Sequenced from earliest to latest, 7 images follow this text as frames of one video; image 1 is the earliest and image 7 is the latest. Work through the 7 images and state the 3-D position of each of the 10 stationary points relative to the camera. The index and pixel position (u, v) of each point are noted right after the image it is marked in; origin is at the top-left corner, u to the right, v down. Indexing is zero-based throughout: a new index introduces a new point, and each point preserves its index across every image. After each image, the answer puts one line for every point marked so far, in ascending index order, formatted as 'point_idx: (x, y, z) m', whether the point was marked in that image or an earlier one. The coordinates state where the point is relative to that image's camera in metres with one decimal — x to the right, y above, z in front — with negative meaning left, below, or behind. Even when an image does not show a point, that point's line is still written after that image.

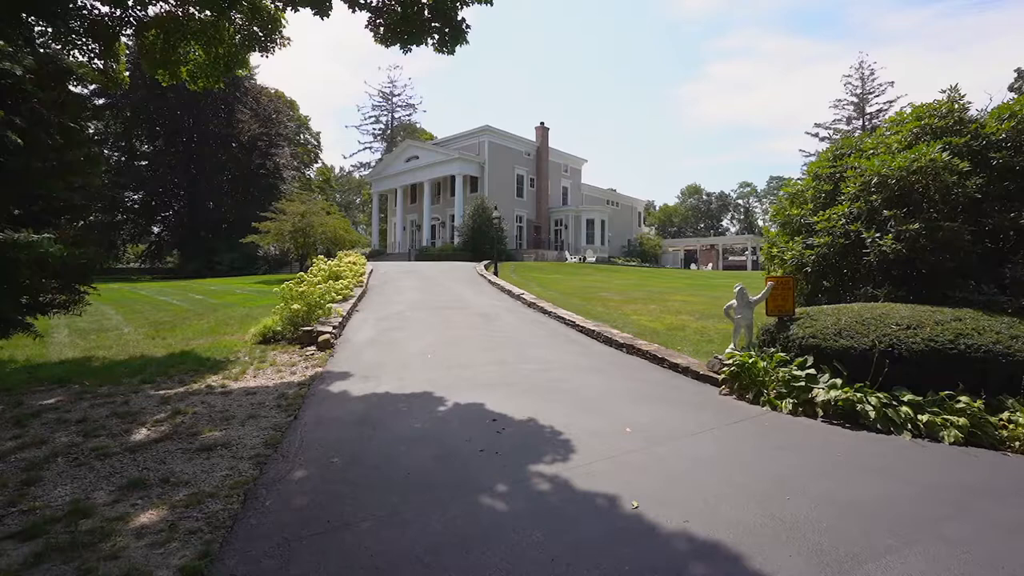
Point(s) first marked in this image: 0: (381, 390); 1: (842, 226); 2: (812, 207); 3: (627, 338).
0: (-1.3, -1.1, +5.9) m
1: (+4.3, +0.8, +7.4) m
2: (+4.4, +1.2, +8.5) m
3: (+1.7, -0.8, +8.6) m
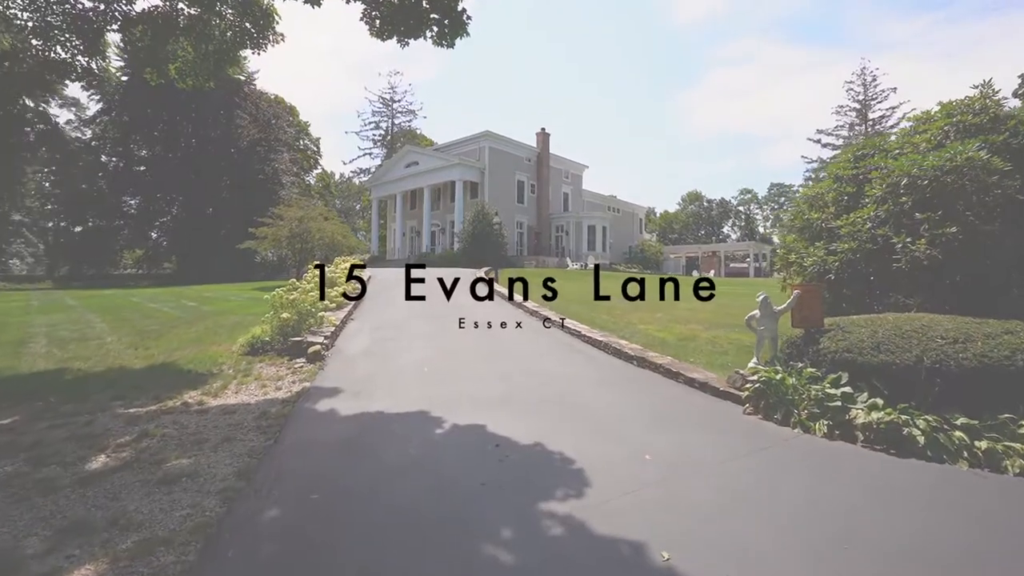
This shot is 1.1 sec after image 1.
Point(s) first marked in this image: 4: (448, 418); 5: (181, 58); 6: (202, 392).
0: (-1.3, -1.1, +5.4) m
1: (+4.3, +0.7, +7.0) m
2: (+4.5, +1.1, +8.0) m
3: (+1.8, -0.9, +8.1) m
4: (-0.6, -1.2, +5.1) m
5: (-5.2, +3.6, +9.1) m
6: (-3.2, -1.1, +6.0) m
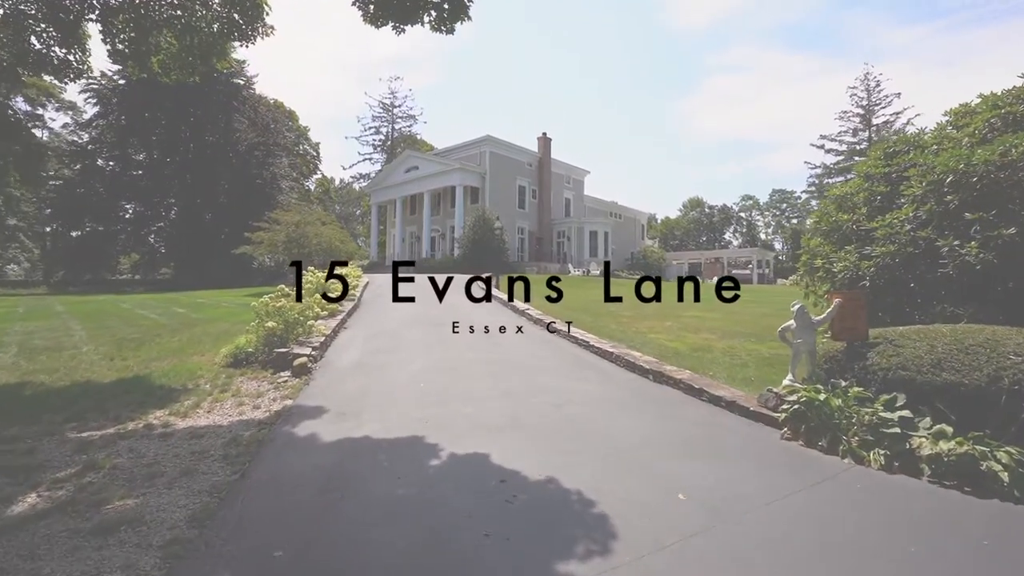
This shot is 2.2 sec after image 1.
0: (-1.3, -1.2, +4.7) m
1: (+4.4, +0.6, +6.3) m
2: (+4.5, +1.0, +7.3) m
3: (+1.8, -1.0, +7.4) m
4: (-0.5, -1.2, +4.4) m
5: (-5.1, +3.5, +8.5) m
6: (-3.2, -1.2, +5.3) m
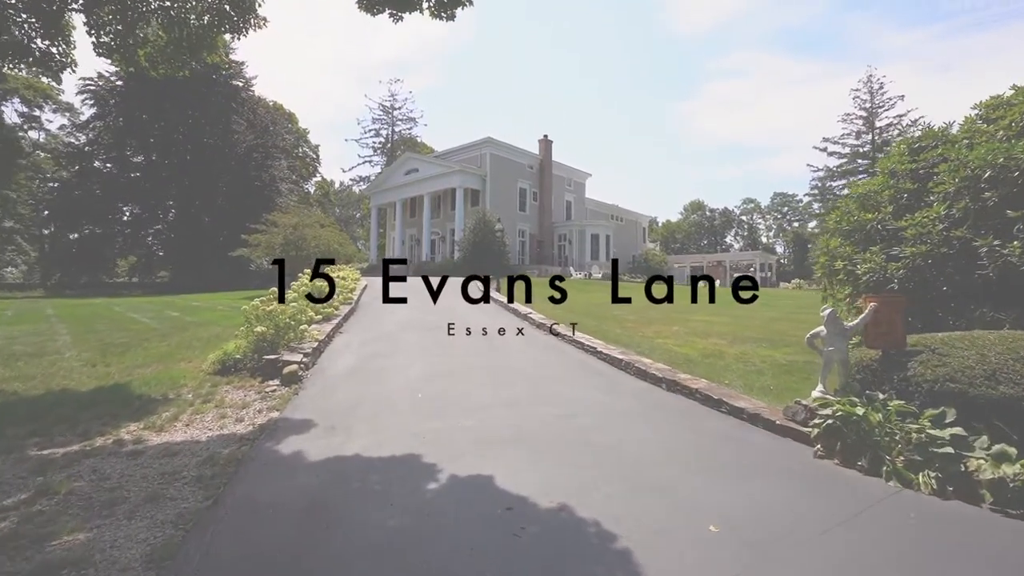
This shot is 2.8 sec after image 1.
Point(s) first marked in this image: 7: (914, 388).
0: (-1.2, -1.2, +4.3) m
1: (+4.4, +0.6, +5.9) m
2: (+4.6, +0.9, +6.9) m
3: (+1.9, -1.0, +7.0) m
4: (-0.5, -1.2, +4.0) m
5: (-5.1, +3.5, +8.1) m
6: (-3.1, -1.2, +4.9) m
7: (+3.0, -0.8, +4.3) m
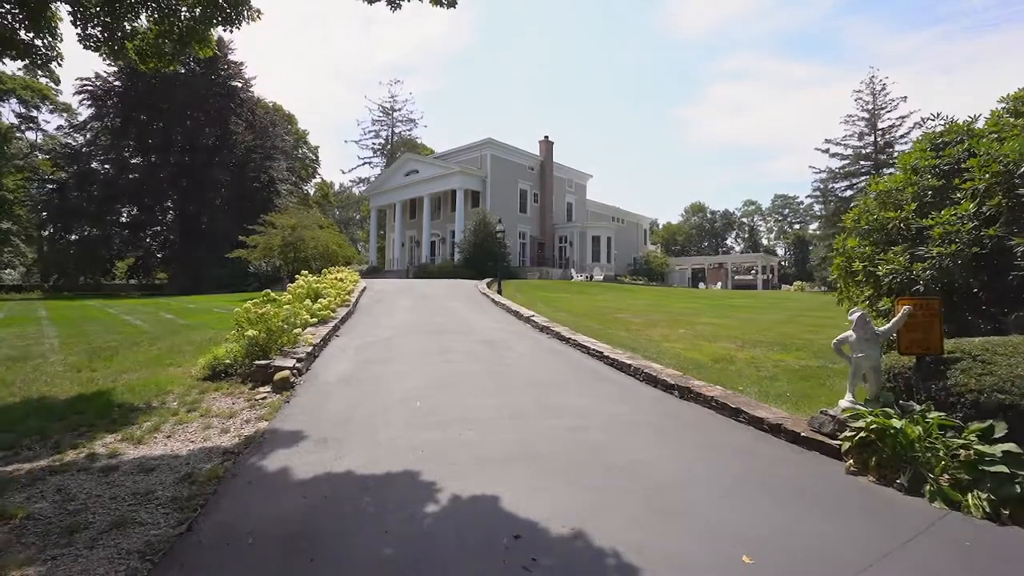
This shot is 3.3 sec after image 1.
0: (-1.2, -1.2, +3.9) m
1: (+4.5, +0.6, +5.6) m
2: (+4.6, +0.9, +6.6) m
3: (+1.9, -1.0, +6.6) m
4: (-0.4, -1.3, +3.7) m
5: (-5.0, +3.5, +7.7) m
6: (-3.1, -1.2, +4.5) m
7: (+3.1, -0.8, +4.0) m
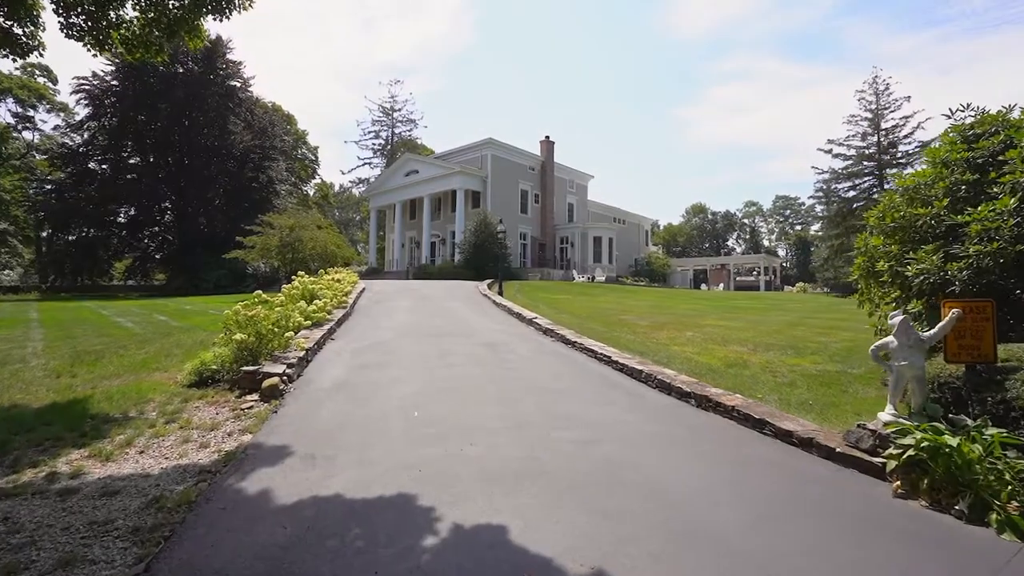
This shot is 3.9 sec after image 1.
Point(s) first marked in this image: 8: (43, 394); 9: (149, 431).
0: (-1.1, -1.2, +3.5) m
1: (+4.5, +0.5, +5.1) m
2: (+4.7, +0.9, +6.2) m
3: (+2.0, -1.0, +6.2) m
4: (-0.4, -1.3, +3.2) m
5: (-5.0, +3.5, +7.3) m
6: (-3.0, -1.2, +4.1) m
7: (+3.1, -0.8, +3.5) m
8: (-5.2, -1.2, +6.4) m
9: (-3.0, -1.2, +4.7) m
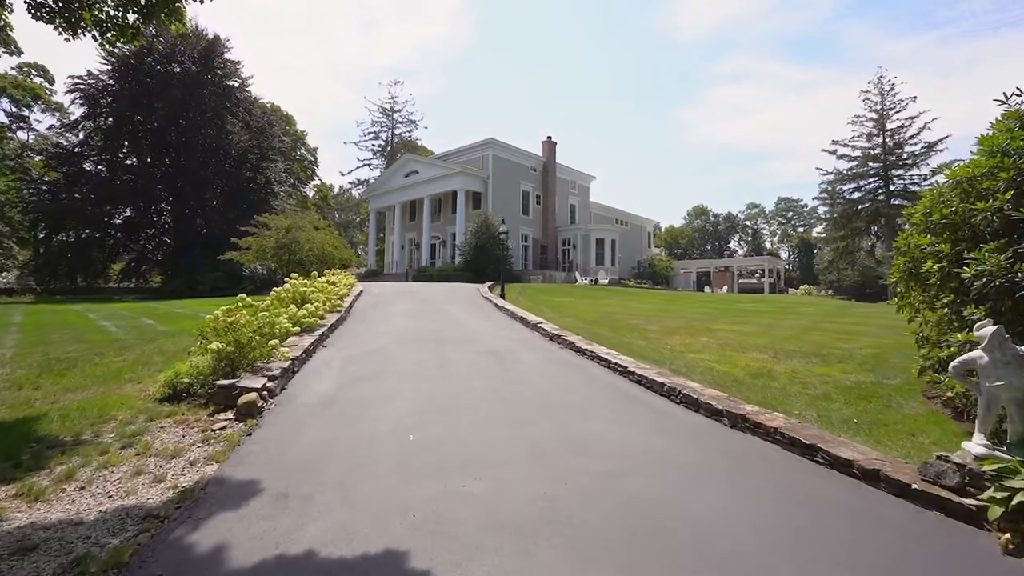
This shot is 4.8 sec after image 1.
0: (-1.0, -1.3, +2.8) m
1: (+4.6, +0.5, +4.4) m
2: (+4.8, +0.9, +5.5) m
3: (+2.1, -1.1, +5.5) m
4: (-0.3, -1.3, +2.5) m
5: (-4.9, +3.4, +6.7) m
6: (-3.0, -1.2, +3.4) m
7: (+3.2, -0.8, +2.8) m
8: (-5.2, -1.2, +5.7) m
9: (-2.9, -1.2, +4.0) m
